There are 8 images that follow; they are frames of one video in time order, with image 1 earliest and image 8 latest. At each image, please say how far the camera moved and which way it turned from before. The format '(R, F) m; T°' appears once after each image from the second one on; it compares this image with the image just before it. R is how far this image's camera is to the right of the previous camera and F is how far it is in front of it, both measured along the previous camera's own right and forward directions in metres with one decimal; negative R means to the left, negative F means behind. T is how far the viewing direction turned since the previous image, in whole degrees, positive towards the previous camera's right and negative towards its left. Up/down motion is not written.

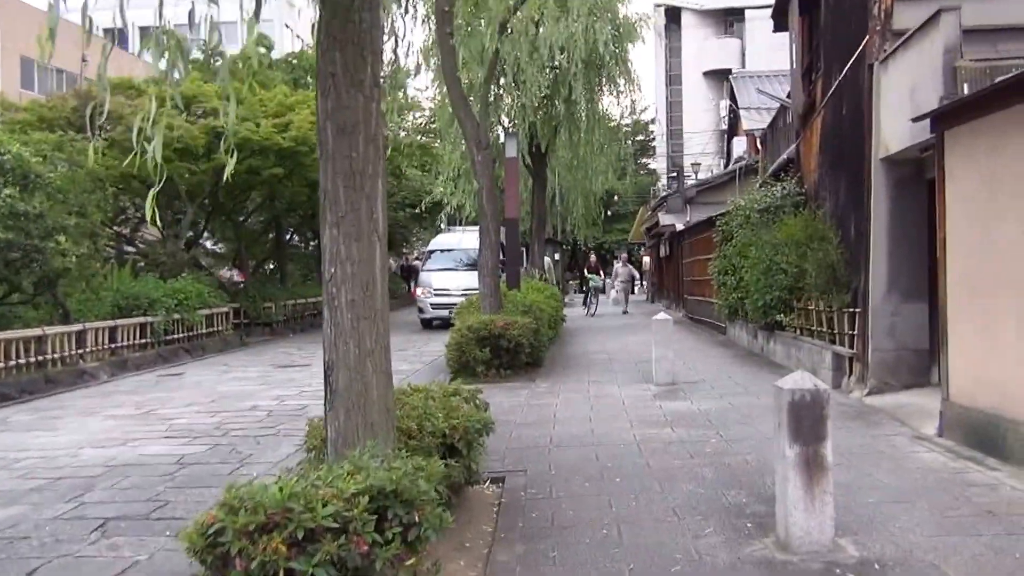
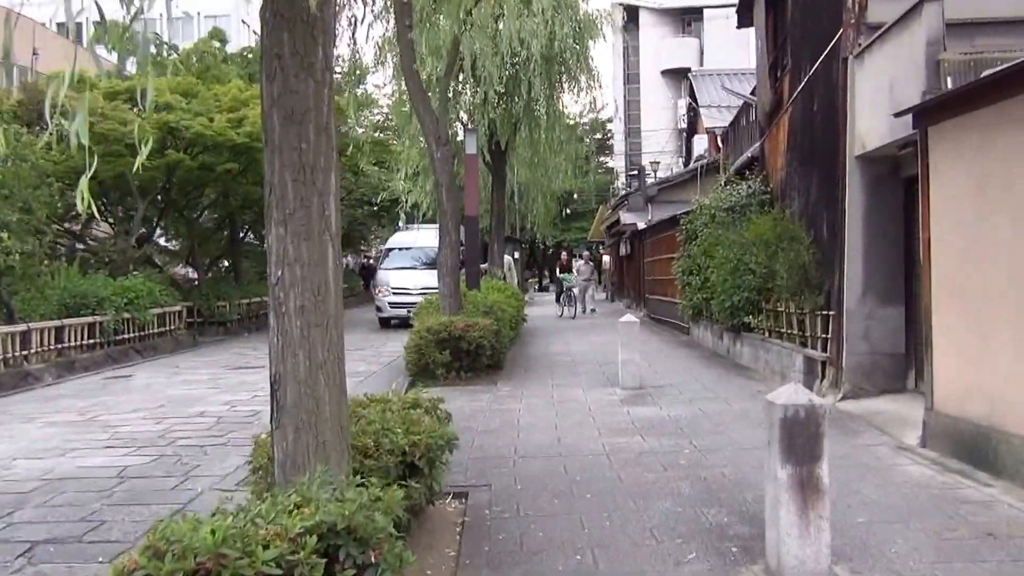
(0.0, +0.4) m; +2°
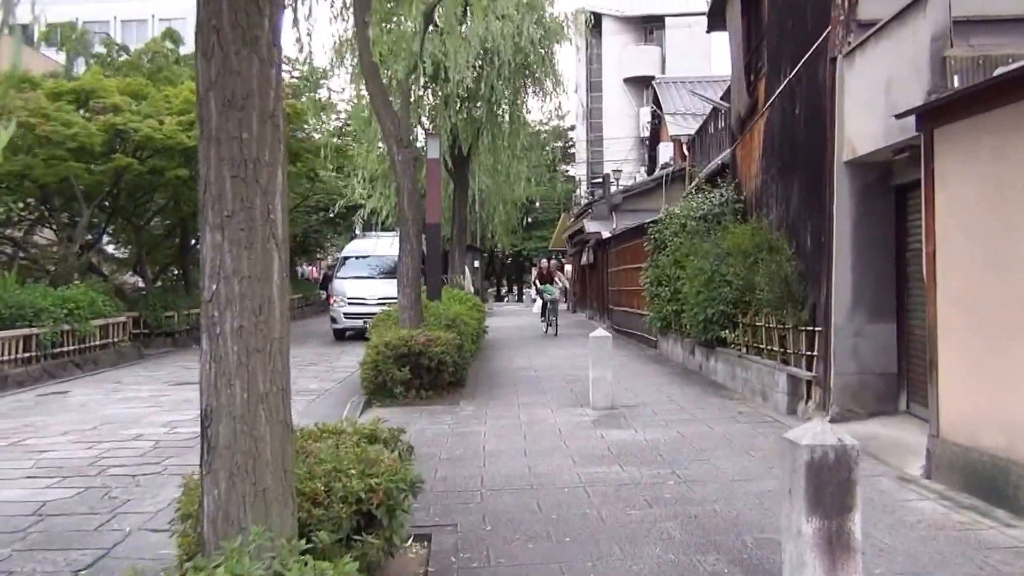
(-0.1, +0.7) m; +2°
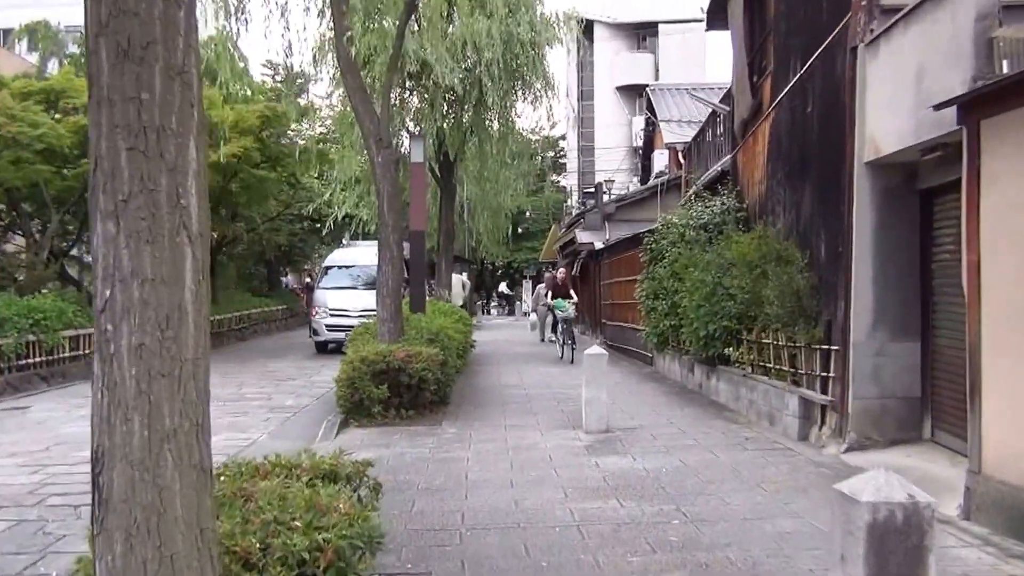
(0.0, +0.8) m; 0°
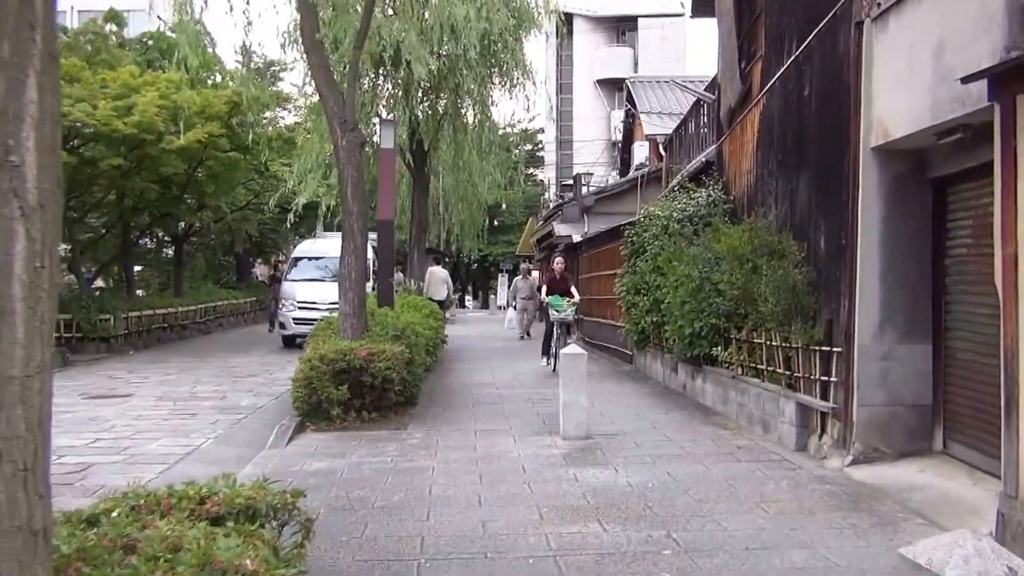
(0.0, +0.8) m; +1°
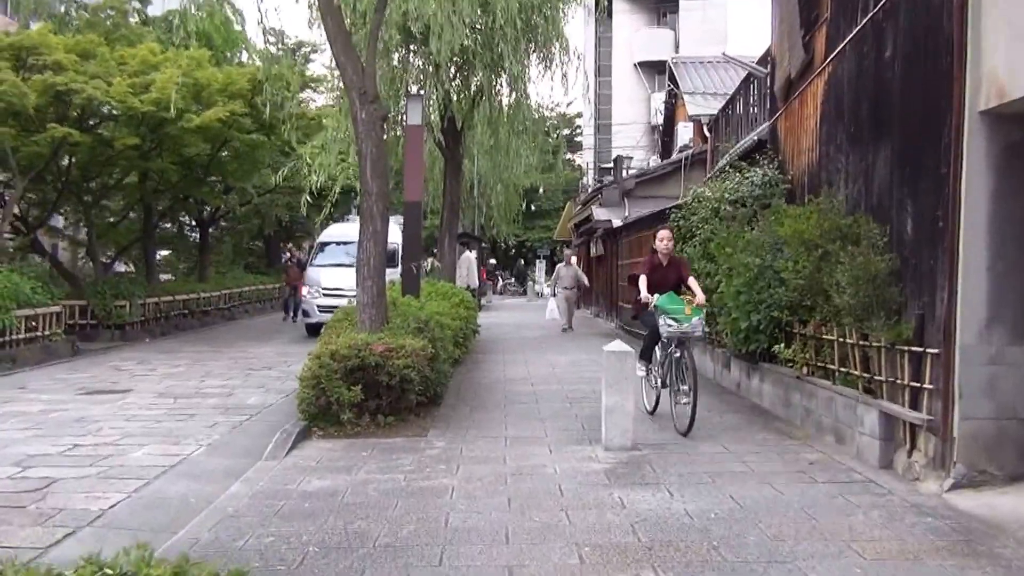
(0.0, +1.1) m; -2°
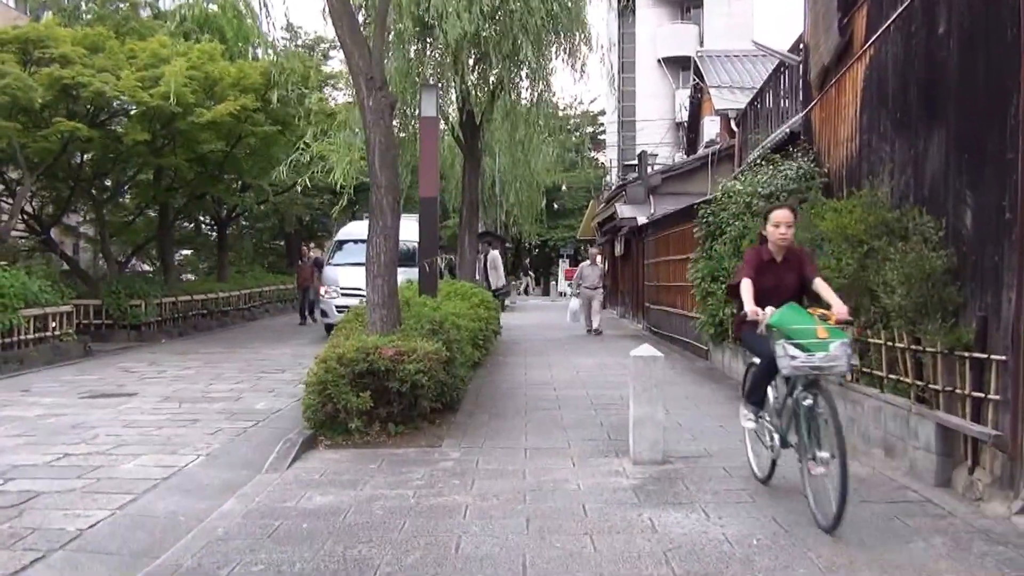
(0.0, +0.6) m; -1°
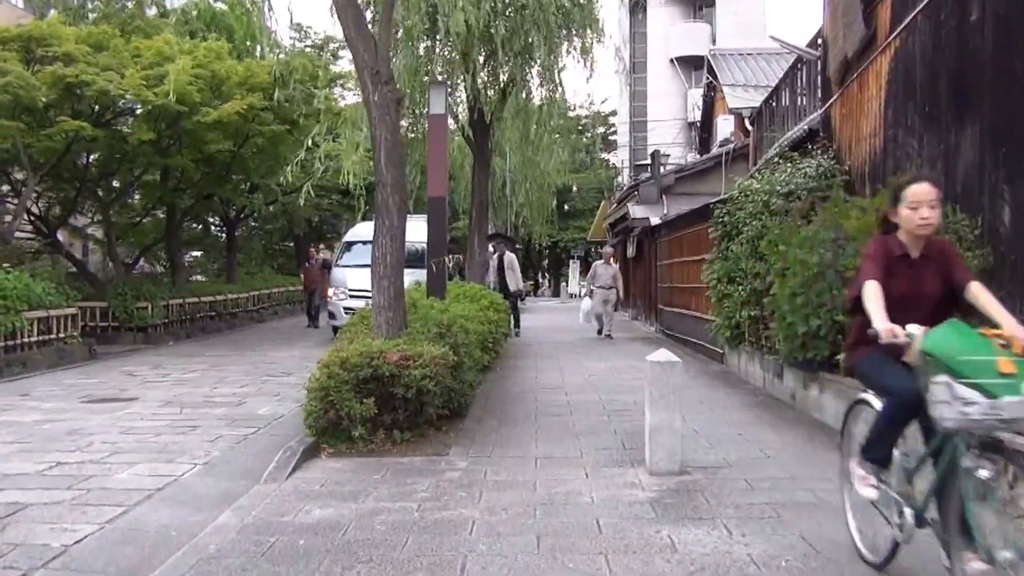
(0.0, +0.3) m; -1°
